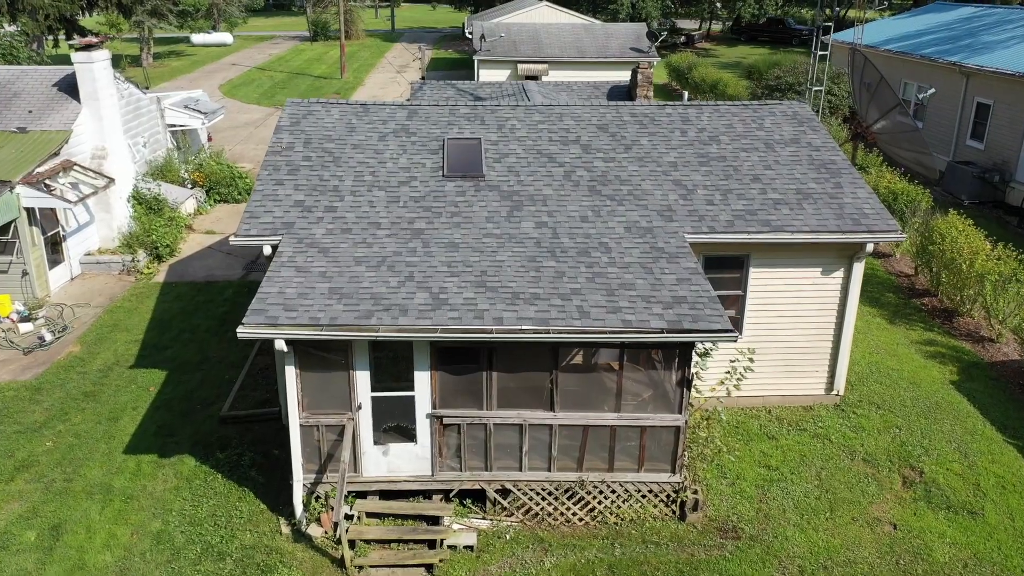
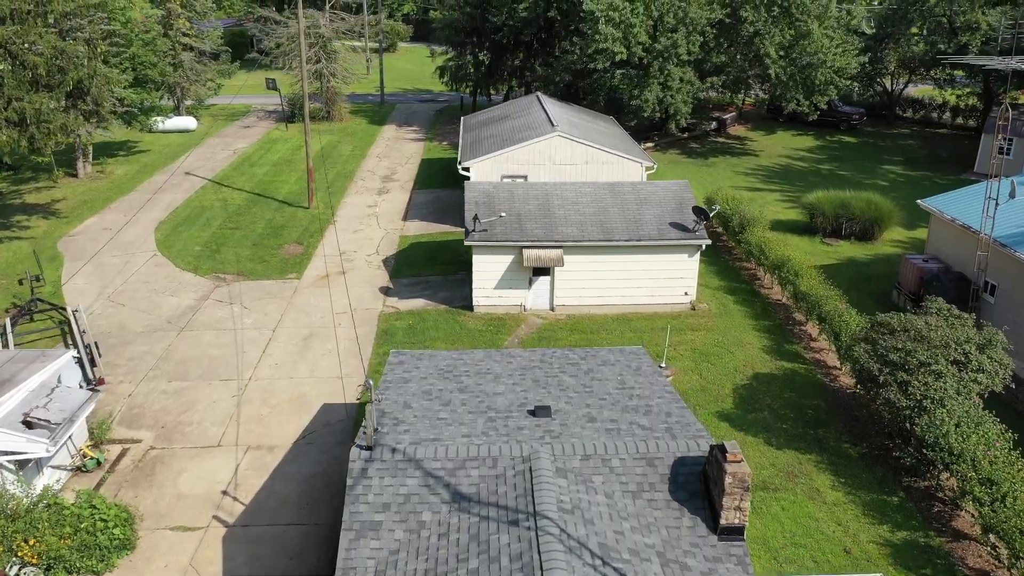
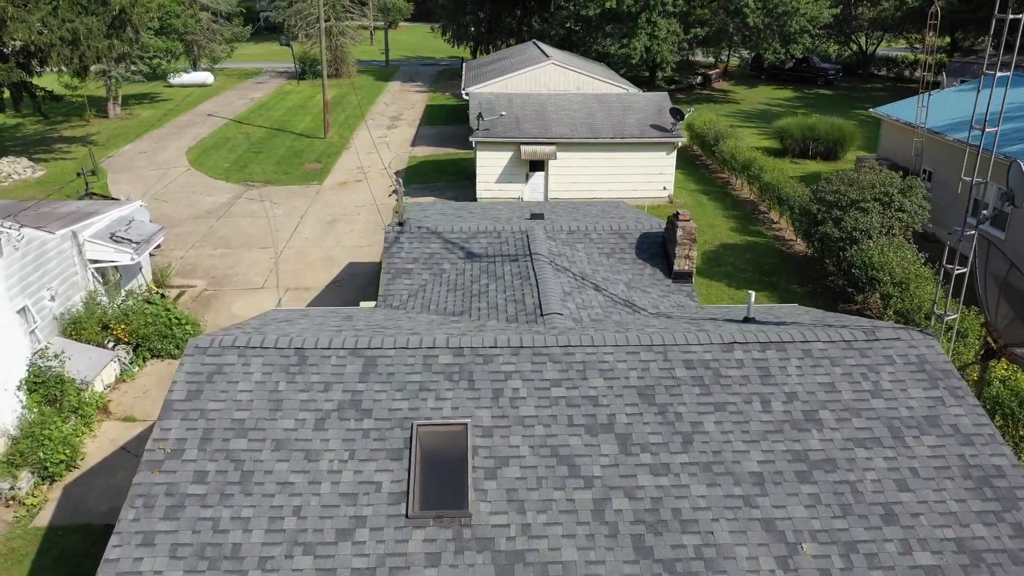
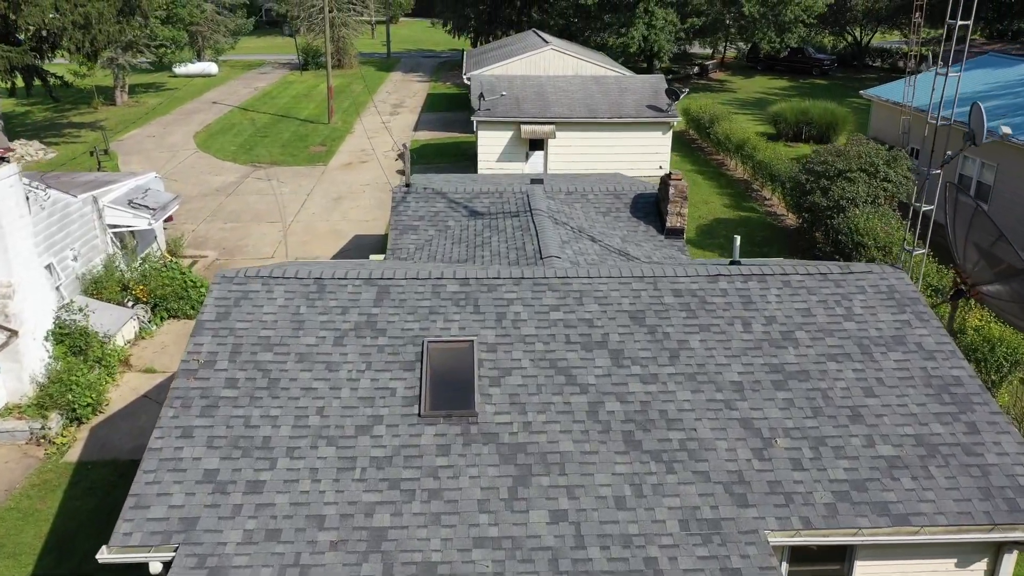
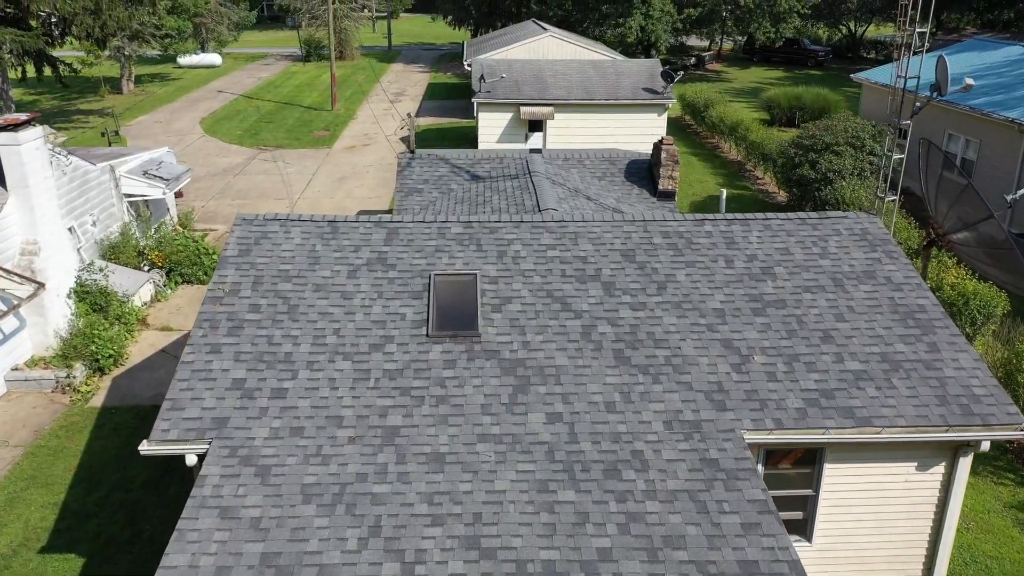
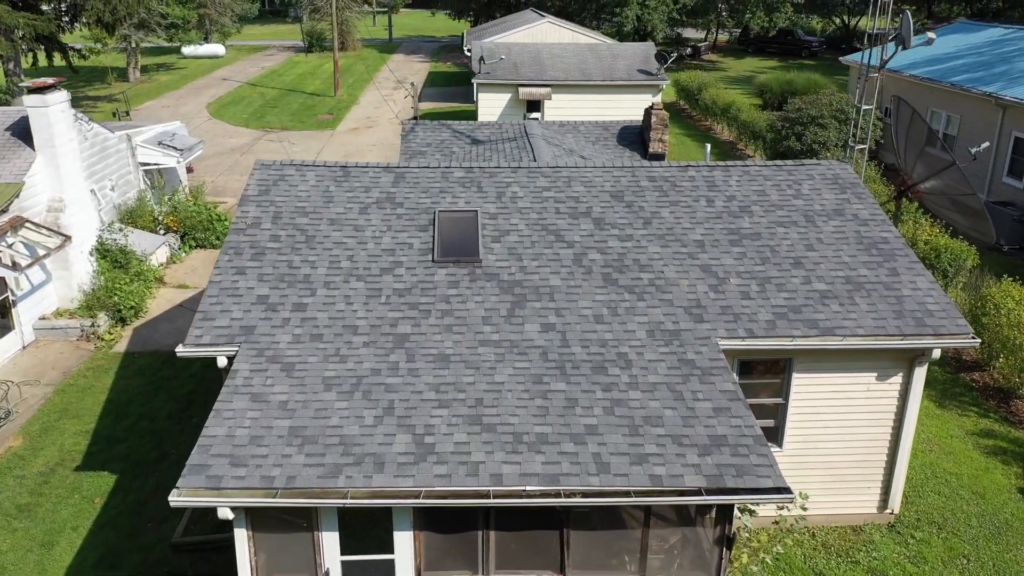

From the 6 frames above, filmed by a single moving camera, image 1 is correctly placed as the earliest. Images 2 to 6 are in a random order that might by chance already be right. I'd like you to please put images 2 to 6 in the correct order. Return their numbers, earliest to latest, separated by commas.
6, 5, 4, 3, 2
